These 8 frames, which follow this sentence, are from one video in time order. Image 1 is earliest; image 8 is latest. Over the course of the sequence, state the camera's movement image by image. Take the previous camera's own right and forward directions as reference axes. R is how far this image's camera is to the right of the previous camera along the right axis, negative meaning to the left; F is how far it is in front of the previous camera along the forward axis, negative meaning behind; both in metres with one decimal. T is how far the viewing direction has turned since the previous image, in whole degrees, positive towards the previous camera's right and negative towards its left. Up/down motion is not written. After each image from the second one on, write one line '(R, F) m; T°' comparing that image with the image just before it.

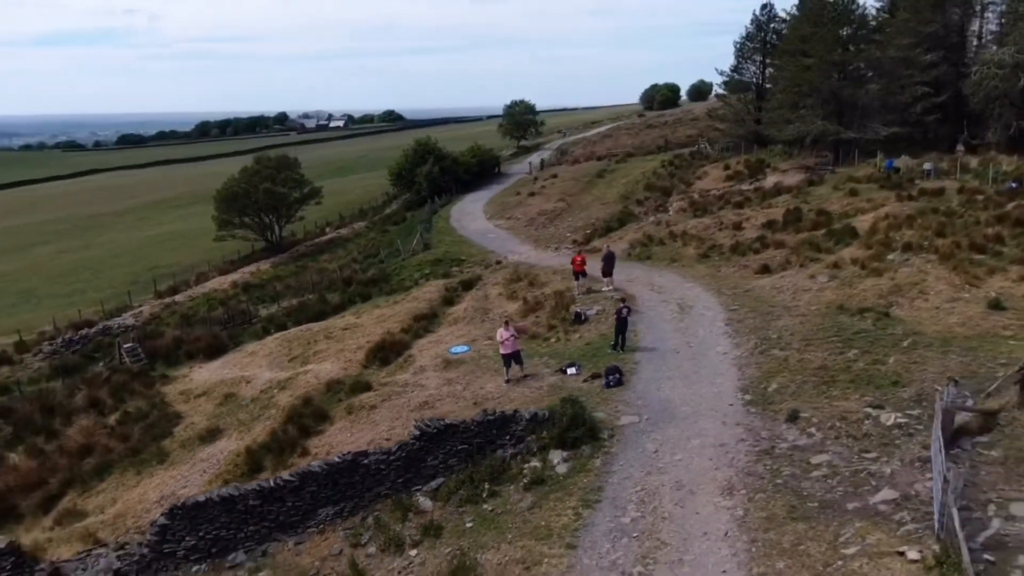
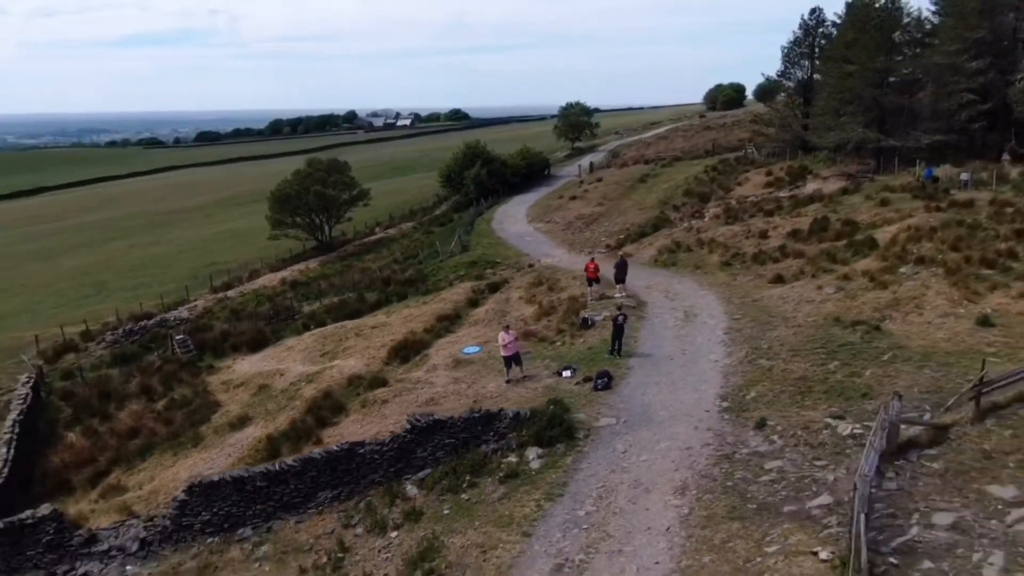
(+1.3, -0.9) m; -5°
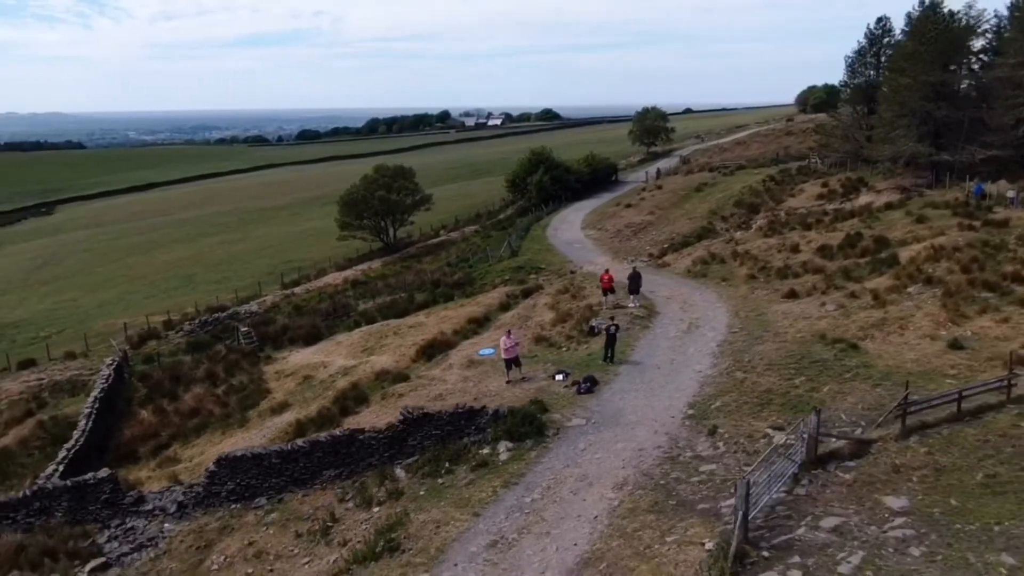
(+2.0, -1.5) m; -7°
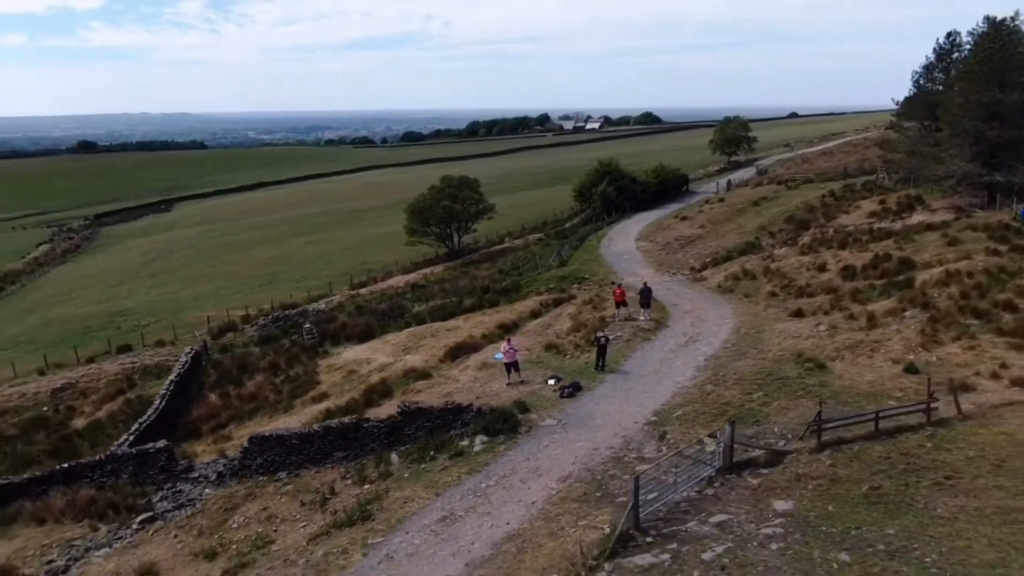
(+2.5, -1.9) m; -7°
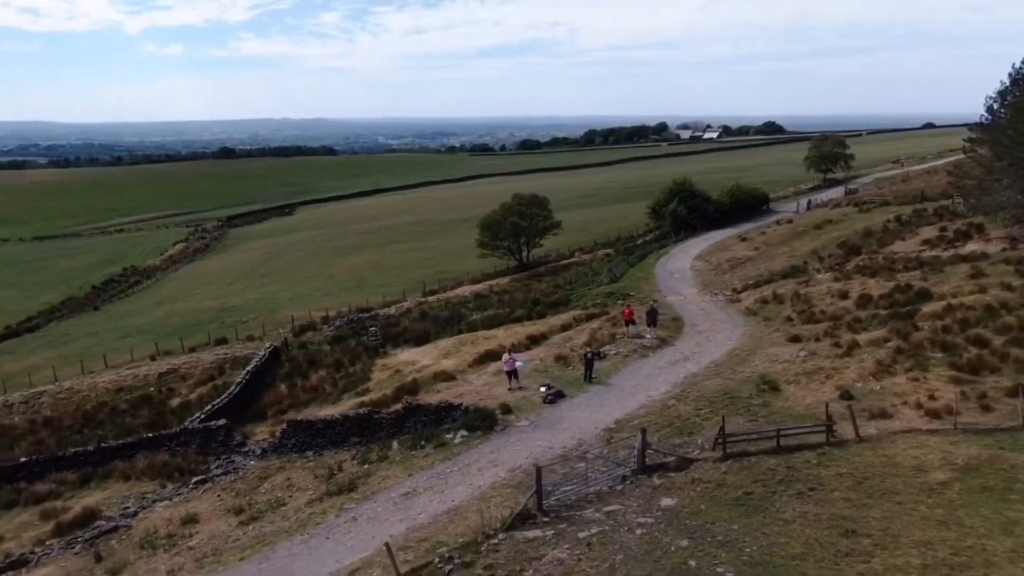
(+3.4, -2.6) m; -9°
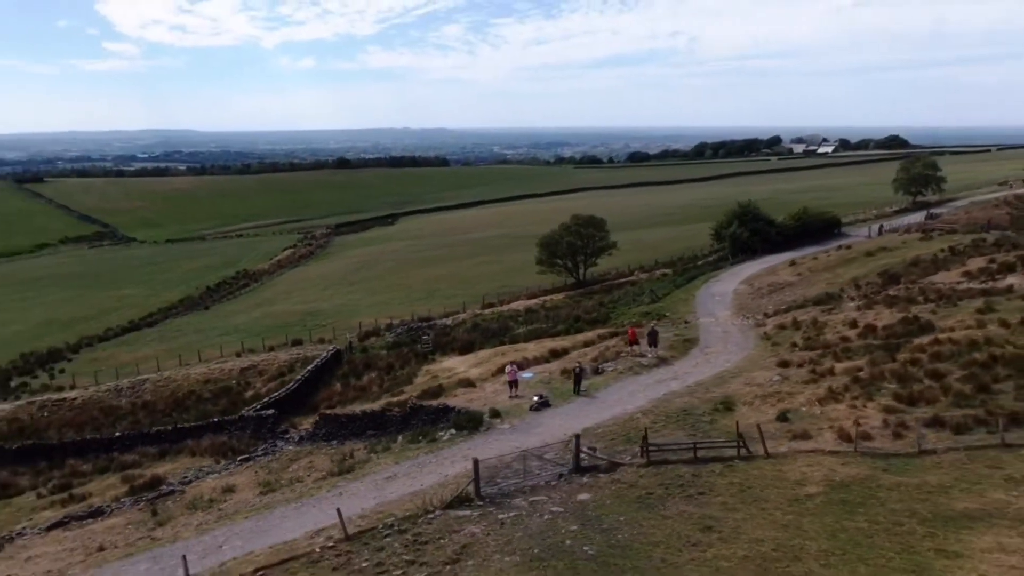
(+3.6, -2.8) m; -8°
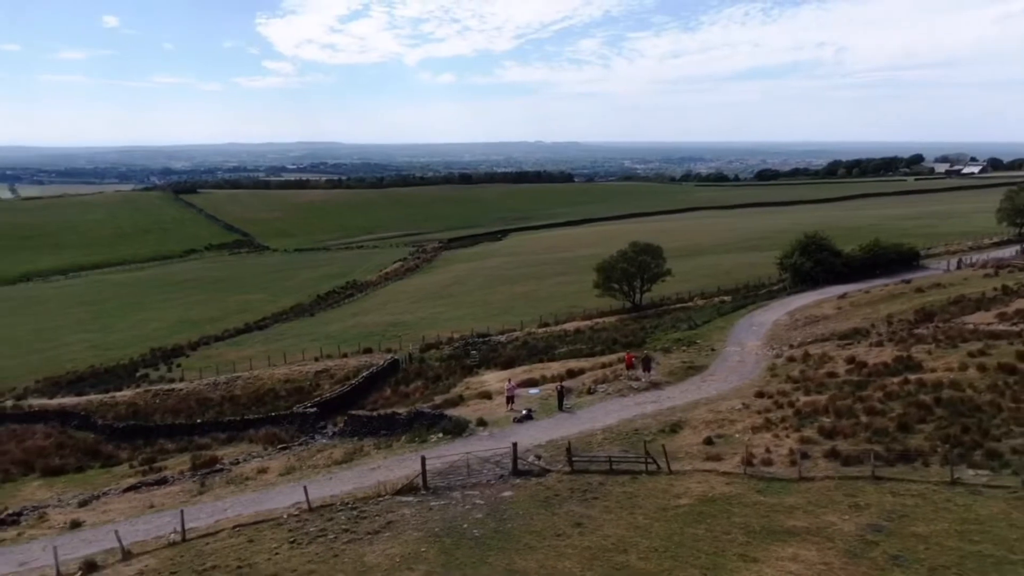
(+4.9, -3.3) m; -9°
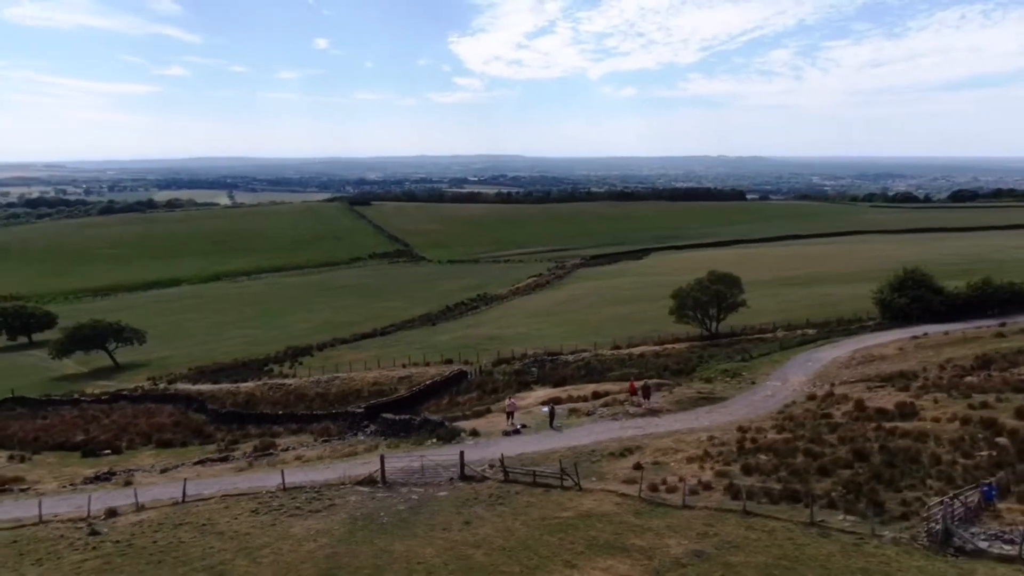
(+7.1, -2.5) m; -13°
